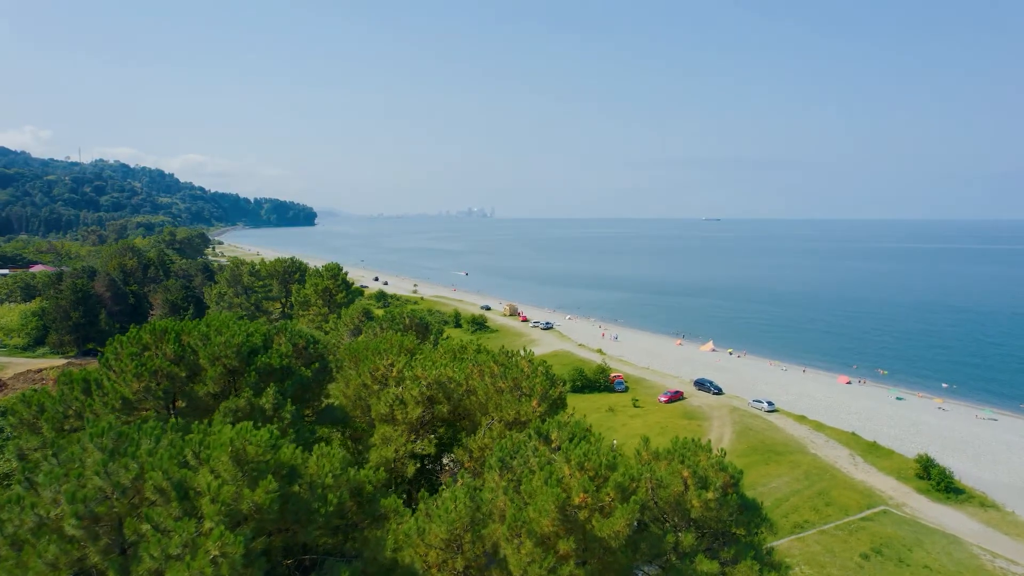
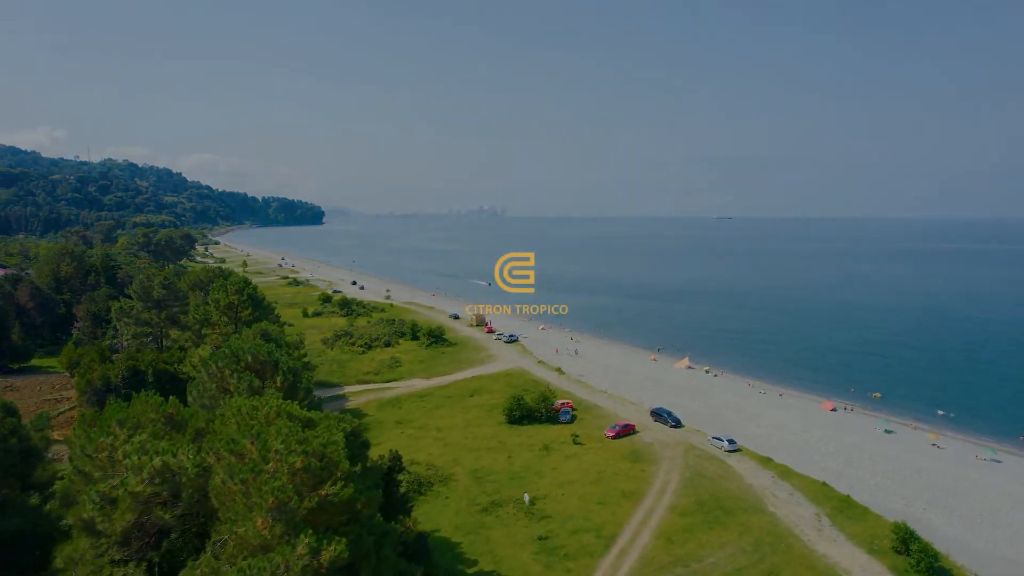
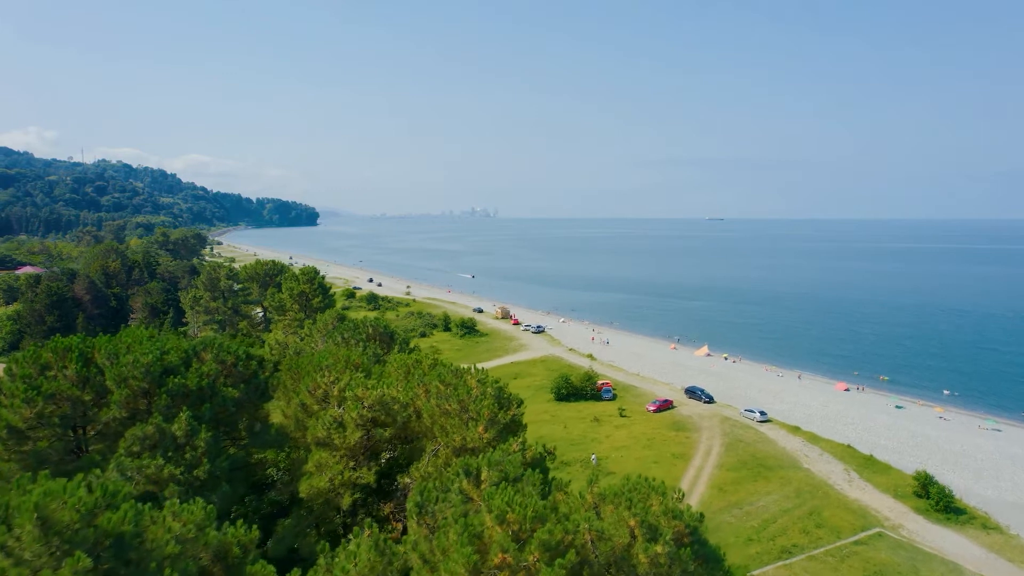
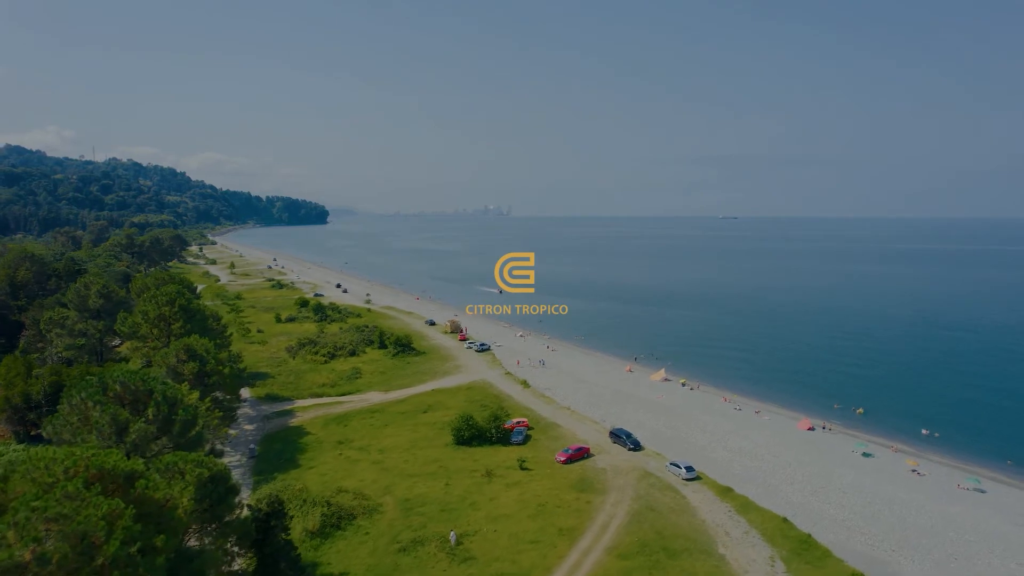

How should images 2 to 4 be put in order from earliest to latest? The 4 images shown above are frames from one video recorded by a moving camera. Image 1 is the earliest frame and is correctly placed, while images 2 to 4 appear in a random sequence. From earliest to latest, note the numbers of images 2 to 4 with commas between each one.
3, 2, 4
